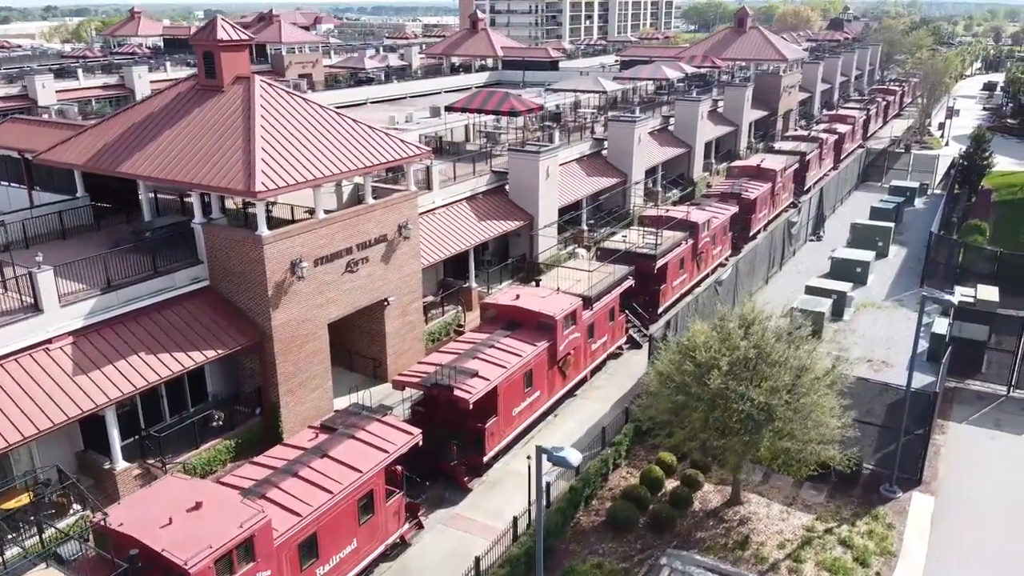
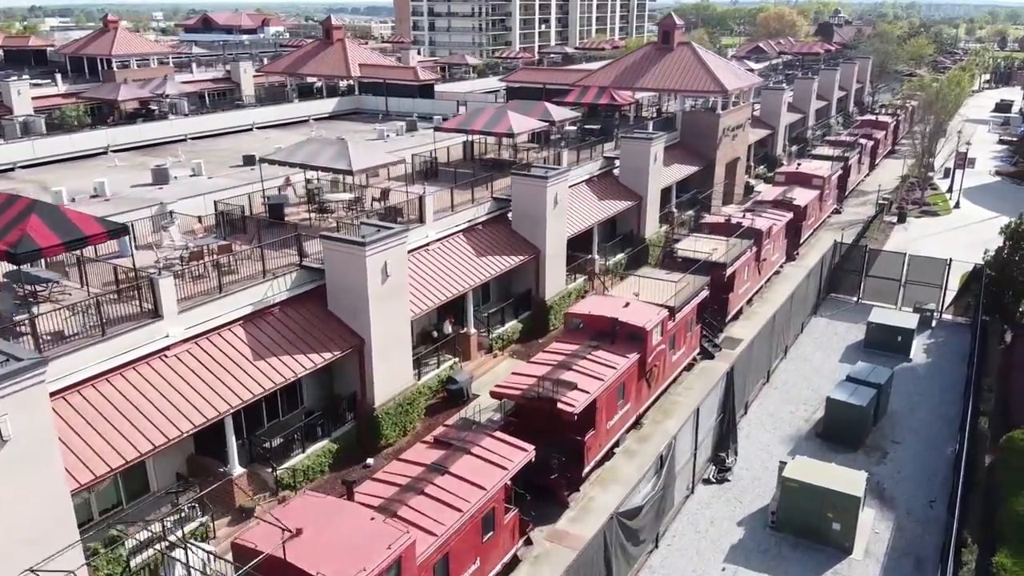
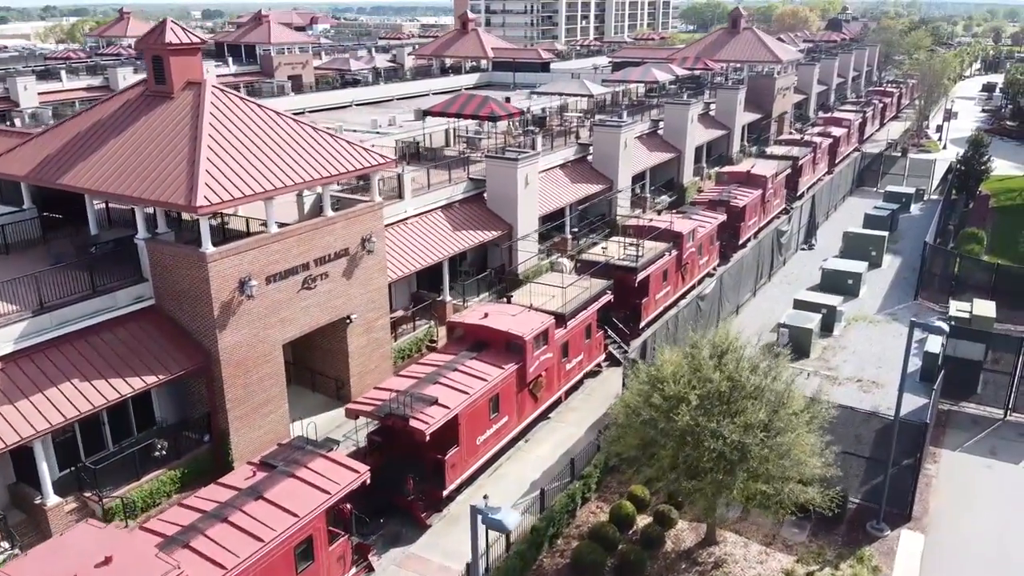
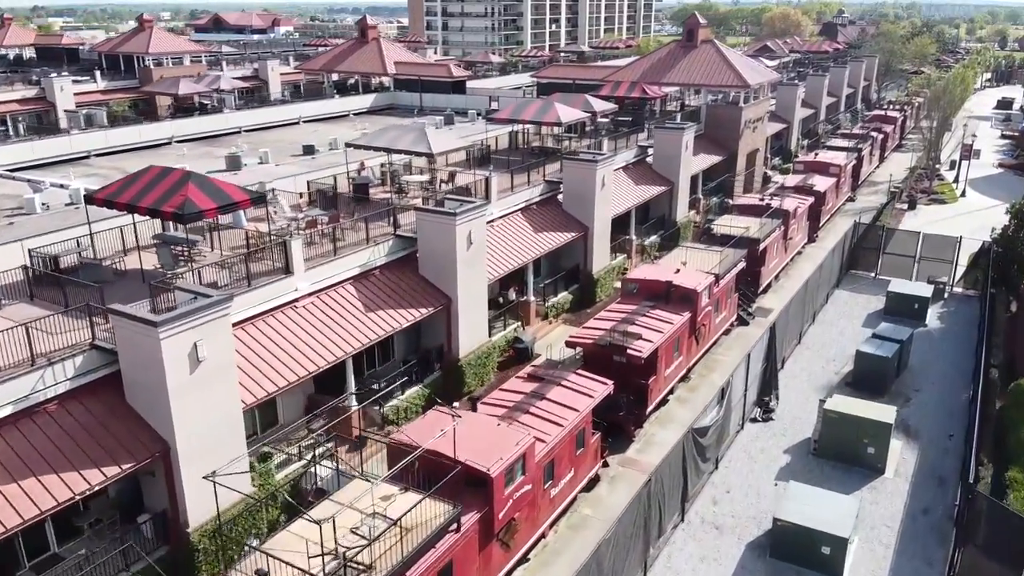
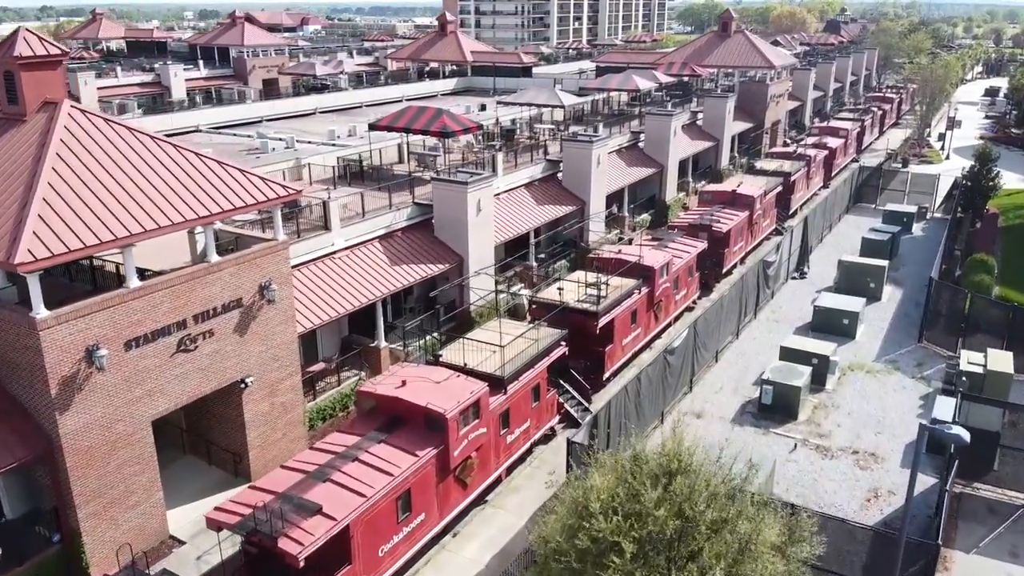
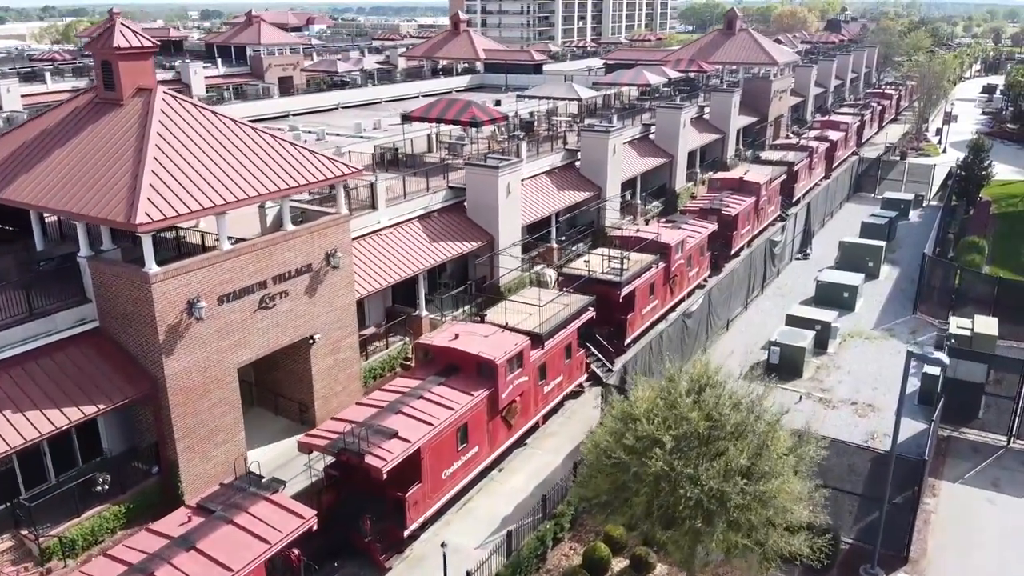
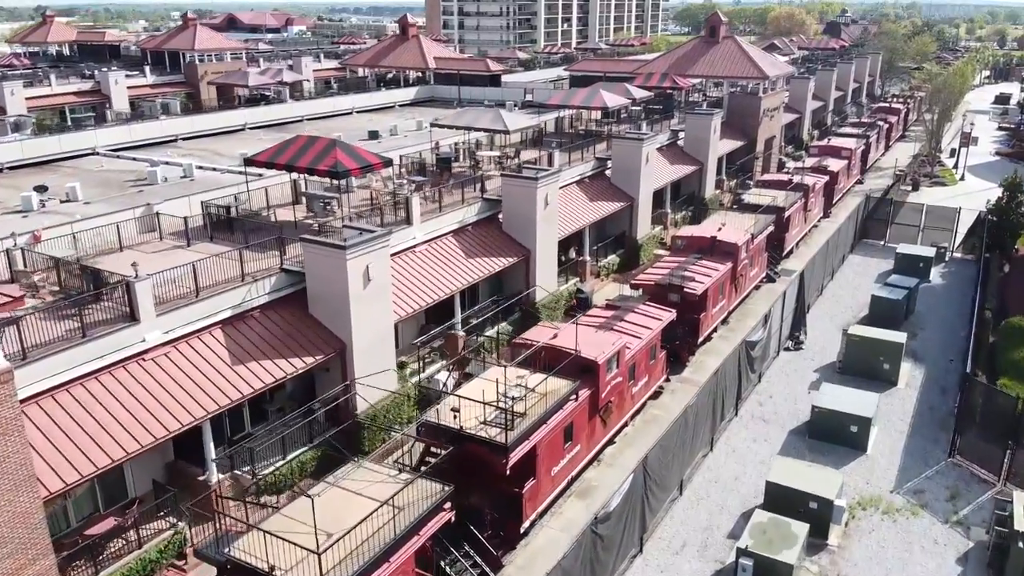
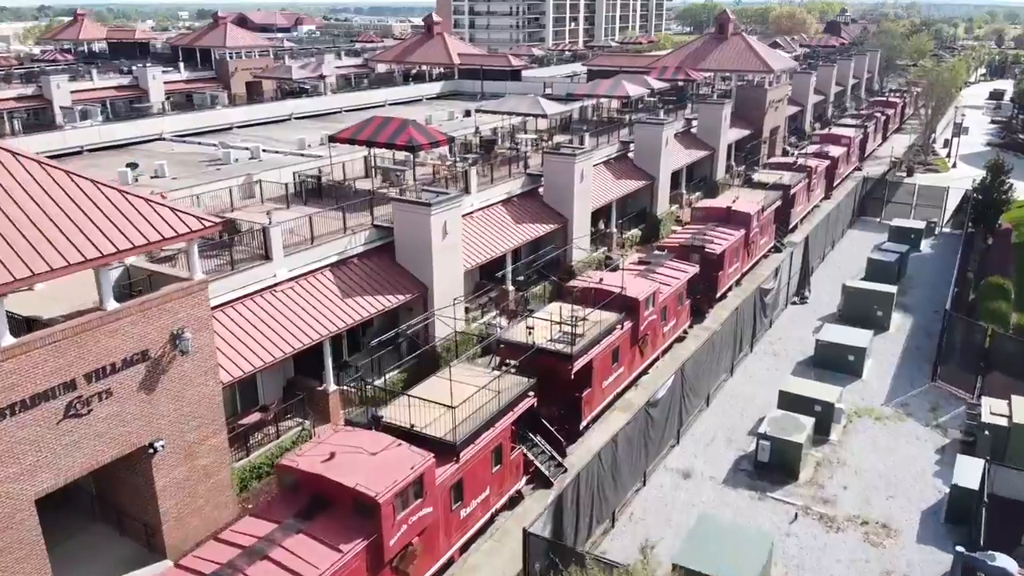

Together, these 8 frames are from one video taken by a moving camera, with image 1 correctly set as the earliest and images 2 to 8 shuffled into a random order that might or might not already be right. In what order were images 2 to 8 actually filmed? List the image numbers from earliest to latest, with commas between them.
3, 6, 5, 8, 7, 4, 2
